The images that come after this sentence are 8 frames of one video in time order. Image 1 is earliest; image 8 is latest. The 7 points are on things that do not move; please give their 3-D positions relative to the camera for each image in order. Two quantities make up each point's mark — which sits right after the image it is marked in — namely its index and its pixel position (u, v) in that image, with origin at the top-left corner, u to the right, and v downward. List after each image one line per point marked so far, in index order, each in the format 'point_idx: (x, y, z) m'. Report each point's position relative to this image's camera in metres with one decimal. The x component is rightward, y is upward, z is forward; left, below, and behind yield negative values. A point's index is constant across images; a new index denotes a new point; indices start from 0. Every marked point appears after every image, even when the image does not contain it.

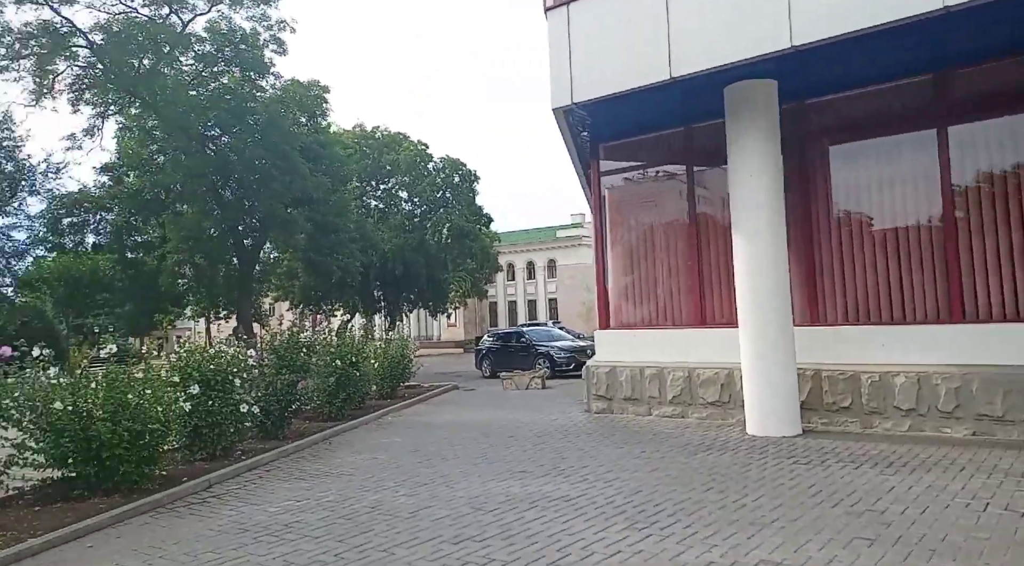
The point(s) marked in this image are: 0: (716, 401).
0: (+2.8, -1.6, +10.7) m
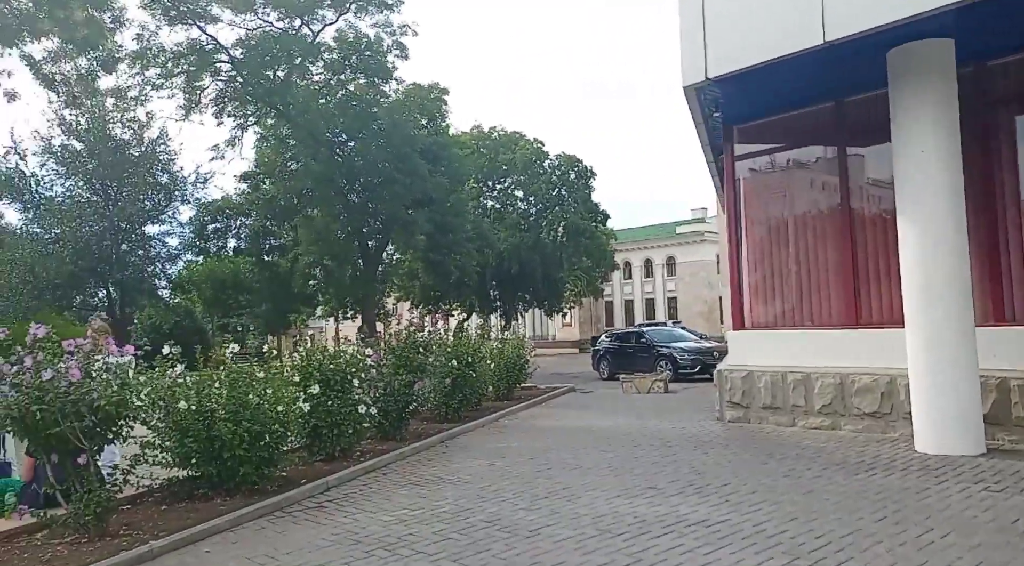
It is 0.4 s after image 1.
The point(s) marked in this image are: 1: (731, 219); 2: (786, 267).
0: (+4.3, -1.5, +9.6) m
1: (+3.2, +0.9, +11.8) m
2: (+3.9, +0.2, +11.6) m
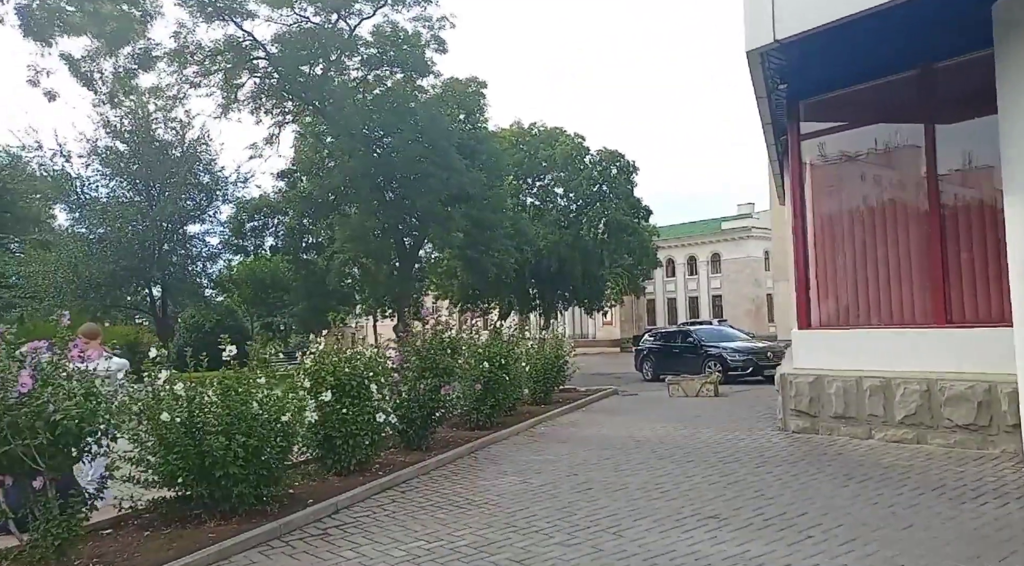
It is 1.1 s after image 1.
0: (+4.7, -1.5, +8.4) m
1: (+3.7, +1.0, +10.6) m
2: (+4.4, +0.2, +10.4) m
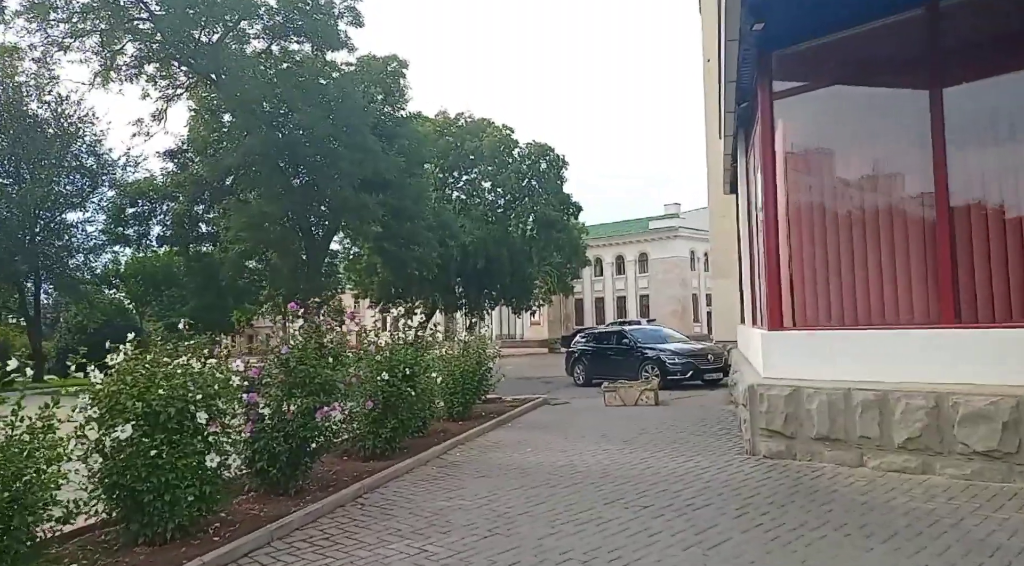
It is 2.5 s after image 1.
0: (+3.9, -1.4, +6.6) m
1: (+2.8, +1.1, +8.8) m
2: (+3.4, +0.3, +8.6) m
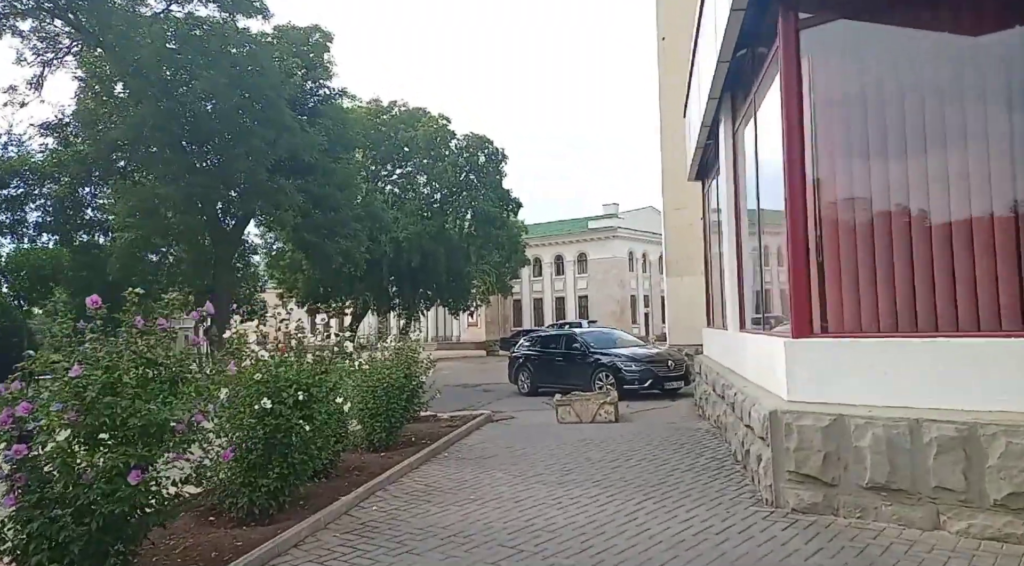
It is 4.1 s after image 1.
0: (+3.5, -1.3, +4.5) m
1: (+2.3, +1.1, +6.6) m
2: (+3.0, +0.4, +6.5) m
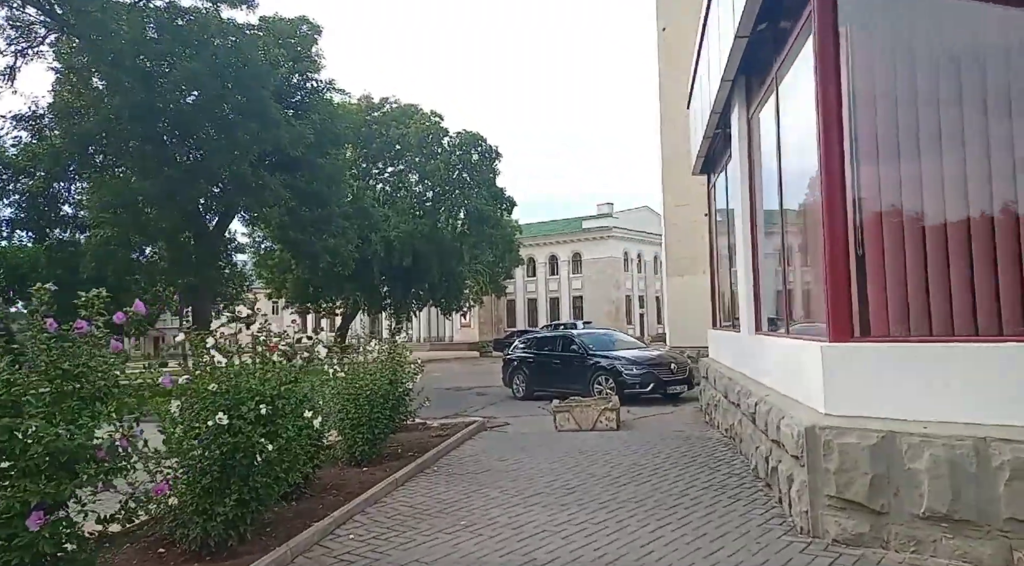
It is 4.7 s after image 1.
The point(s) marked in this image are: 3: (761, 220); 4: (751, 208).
0: (+3.5, -1.3, +3.7) m
1: (+2.2, +1.2, +5.7) m
2: (+2.9, +0.4, +5.6) m
3: (+2.9, +0.7, +9.5) m
4: (+2.8, +0.9, +9.7) m
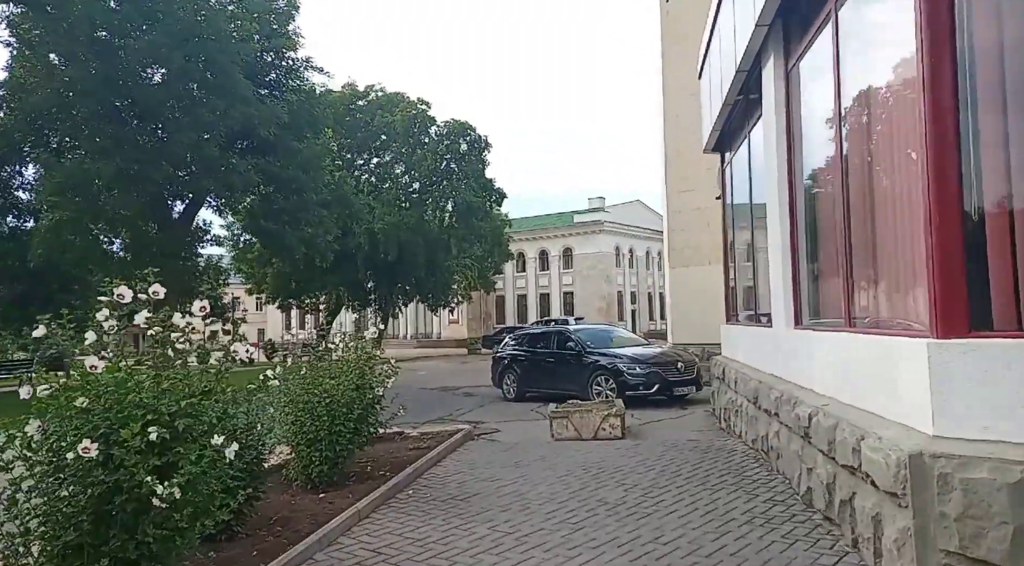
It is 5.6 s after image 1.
0: (+3.5, -1.1, +2.2) m
1: (+2.2, +1.3, +4.2) m
2: (+2.9, +0.6, +4.1) m
3: (+2.8, +0.9, +8.0) m
4: (+2.7, +1.0, +8.2) m
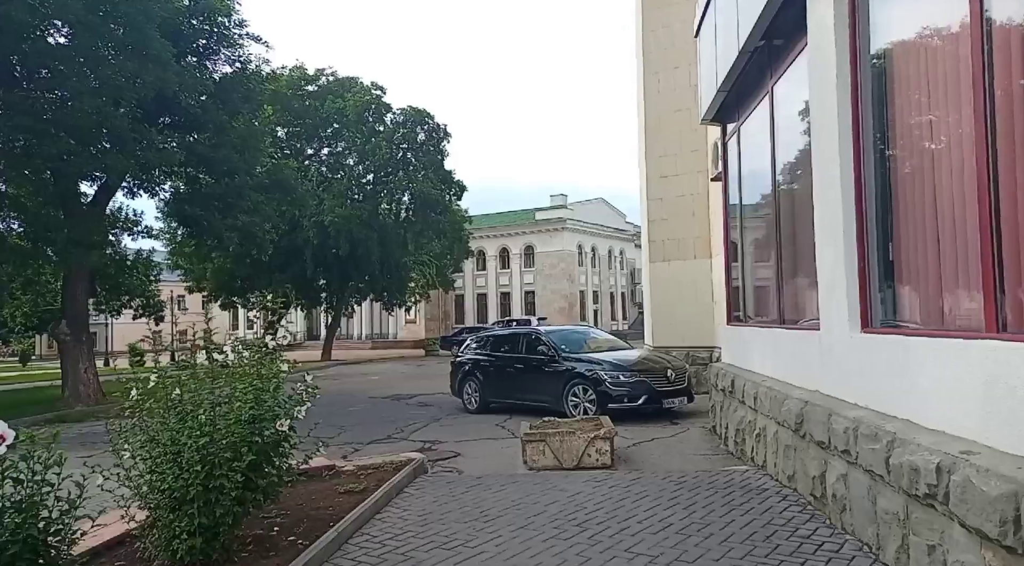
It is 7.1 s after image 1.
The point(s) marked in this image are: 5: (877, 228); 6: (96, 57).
0: (+3.6, -1.1, +0.2) m
1: (+2.2, +1.4, +2.1) m
2: (+2.9, +0.6, +2.0) m
3: (+2.6, +1.0, +5.9) m
4: (+2.5, +1.1, +6.1) m
5: (+2.6, +0.5, +5.8) m
6: (-7.8, +4.2, +14.9) m
